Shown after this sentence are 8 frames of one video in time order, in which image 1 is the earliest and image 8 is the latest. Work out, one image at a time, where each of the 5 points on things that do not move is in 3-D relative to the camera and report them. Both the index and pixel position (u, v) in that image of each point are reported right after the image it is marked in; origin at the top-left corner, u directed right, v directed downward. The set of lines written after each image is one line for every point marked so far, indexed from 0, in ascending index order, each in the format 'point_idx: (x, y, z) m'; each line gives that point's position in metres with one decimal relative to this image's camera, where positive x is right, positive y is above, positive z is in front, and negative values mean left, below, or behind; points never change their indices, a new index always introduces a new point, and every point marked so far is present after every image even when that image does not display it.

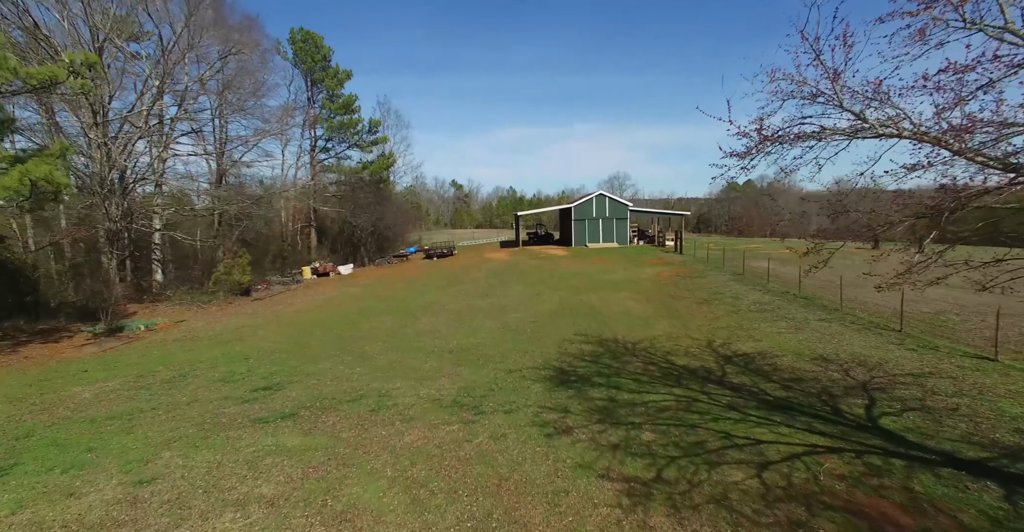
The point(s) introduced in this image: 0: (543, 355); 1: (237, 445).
0: (+0.7, -2.1, +10.6) m
1: (-3.7, -2.4, +6.3) m
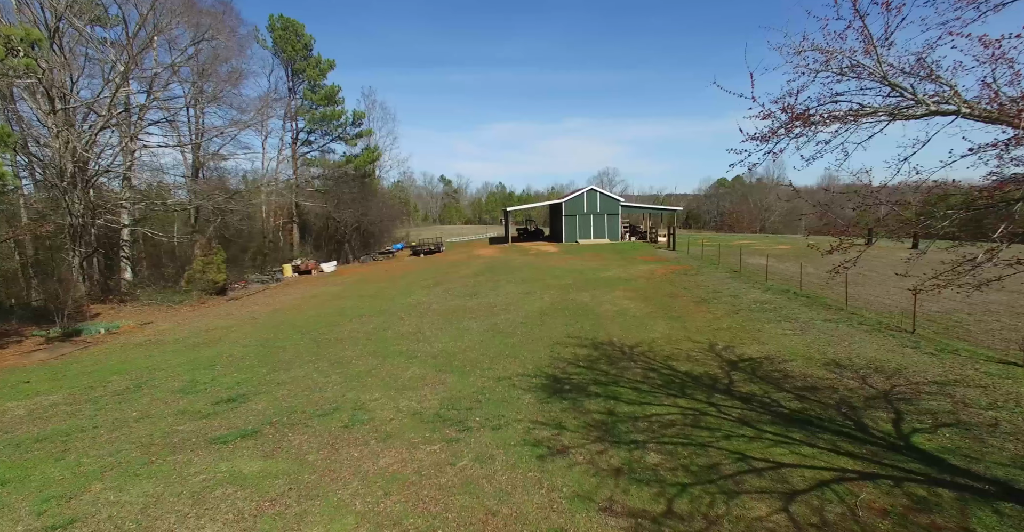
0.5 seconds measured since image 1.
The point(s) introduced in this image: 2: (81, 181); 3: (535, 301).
0: (+0.5, -2.0, +9.8) m
1: (-3.9, -2.4, +5.5) m
2: (-15.5, +3.1, +16.6) m
3: (+0.8, -1.2, +15.7) m
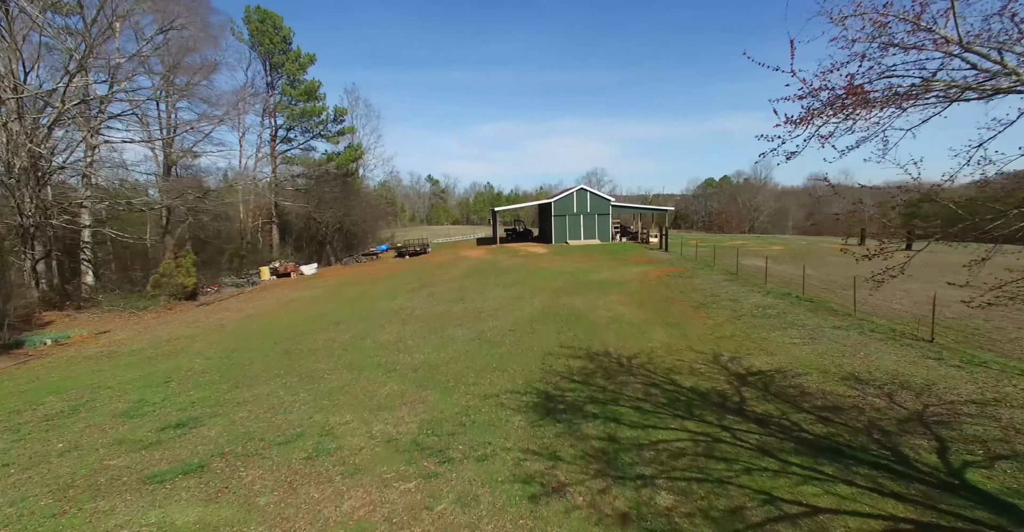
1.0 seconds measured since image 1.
0: (+0.2, -2.1, +9.0) m
1: (-4.0, -2.5, +4.5) m
2: (-15.9, +2.9, +15.4) m
3: (+0.4, -1.3, +14.9) m
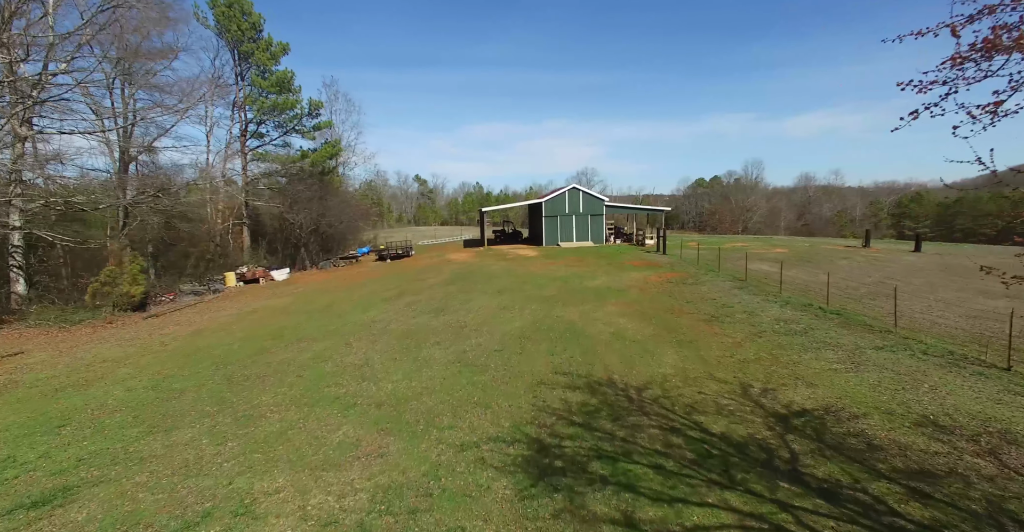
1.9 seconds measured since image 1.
0: (0.0, -2.3, +7.3) m
1: (-4.1, -2.7, +2.7) m
2: (-16.3, +2.7, +13.4) m
3: (0.0, -1.5, +13.2) m
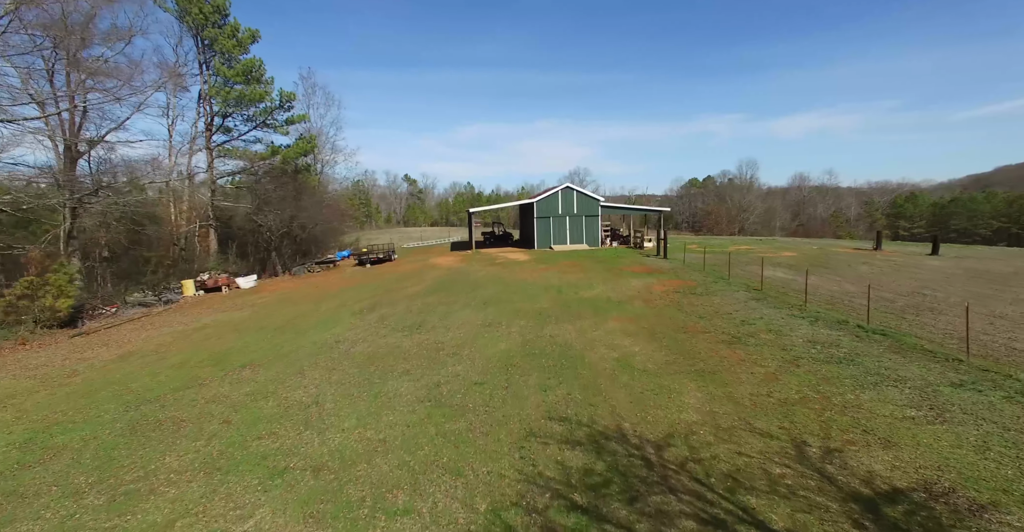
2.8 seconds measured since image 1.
0: (-0.2, -2.6, +5.3) m
1: (-4.3, -3.0, +0.7) m
2: (-16.6, +2.4, +11.2) m
3: (-0.3, -1.8, +11.2) m
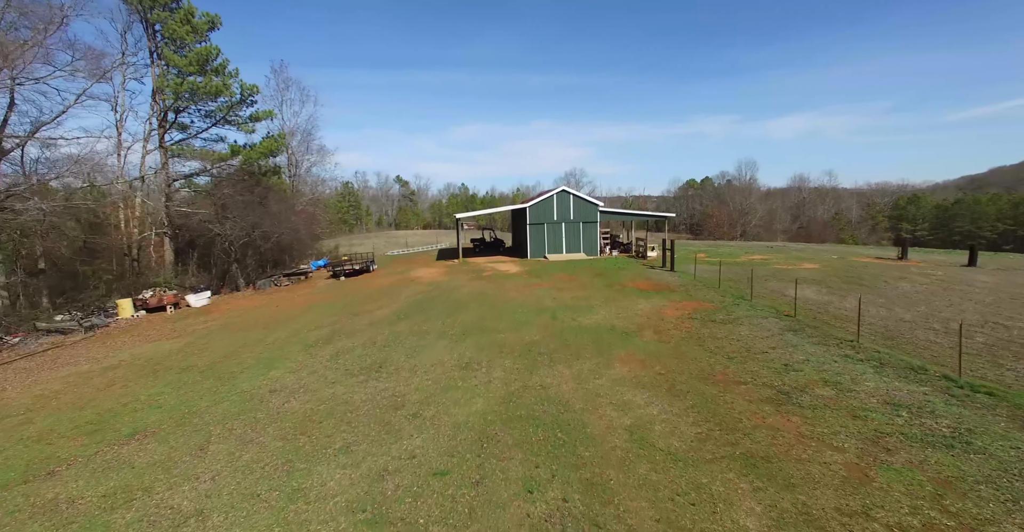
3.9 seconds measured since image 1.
0: (-0.6, -3.1, +2.8) m
1: (-4.6, -3.6, -1.9) m
2: (-17.0, +1.7, +8.5) m
3: (-0.7, -2.4, +8.7) m
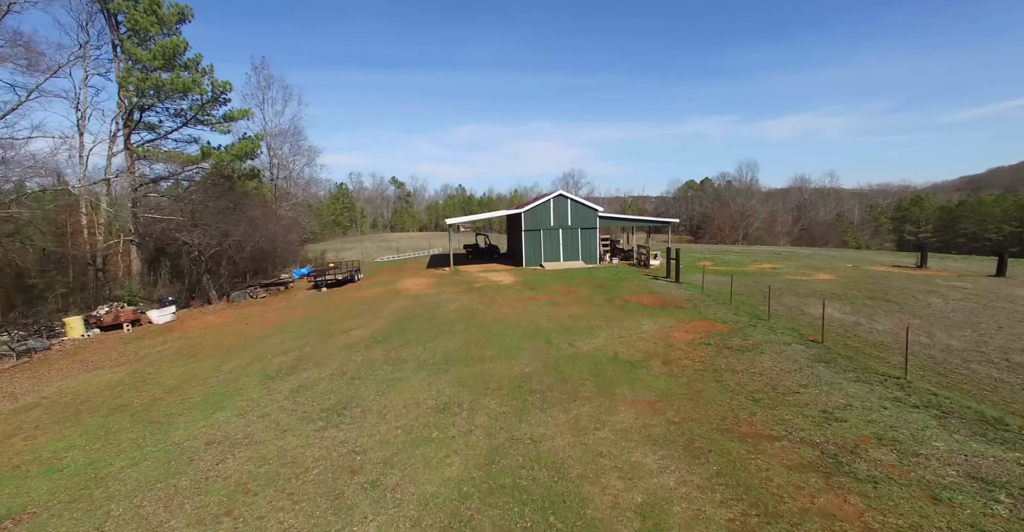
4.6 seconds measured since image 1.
0: (-0.8, -3.6, +1.2) m
1: (-4.8, -4.0, -3.5) m
2: (-17.3, +1.3, +6.8) m
3: (-0.9, -2.8, +7.1) m
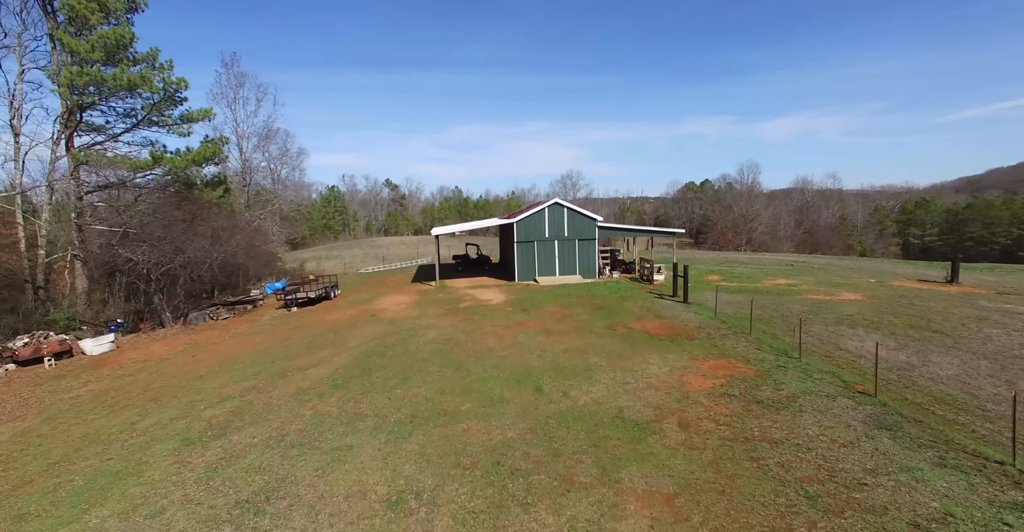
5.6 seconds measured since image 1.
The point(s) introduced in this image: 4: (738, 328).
0: (-1.2, -4.3, -1.0) m
1: (-5.1, -4.7, -5.7) m
2: (-17.7, +0.5, +4.6) m
3: (-1.3, -3.5, +4.9) m
4: (+6.8, -1.7, +13.7) m
